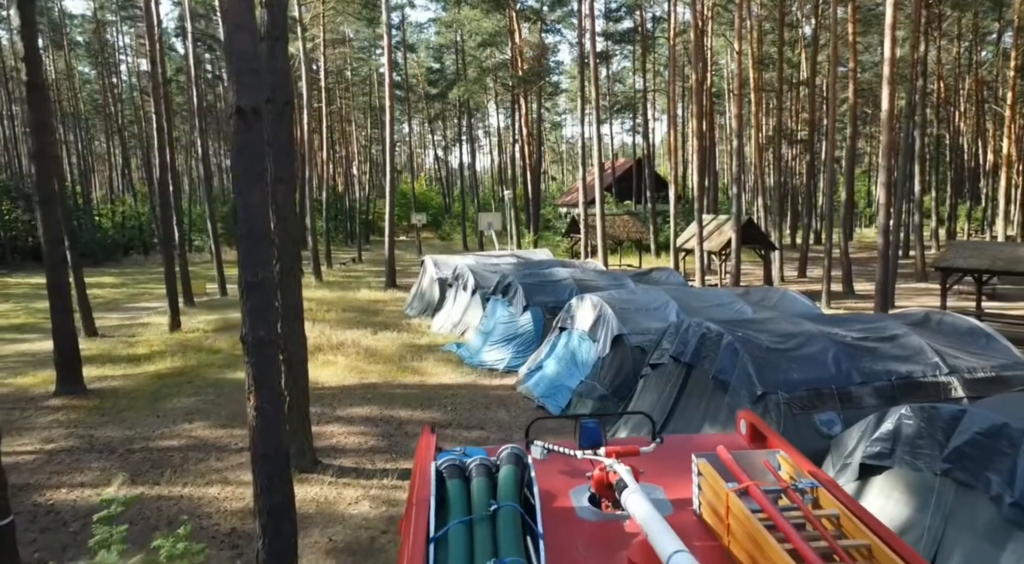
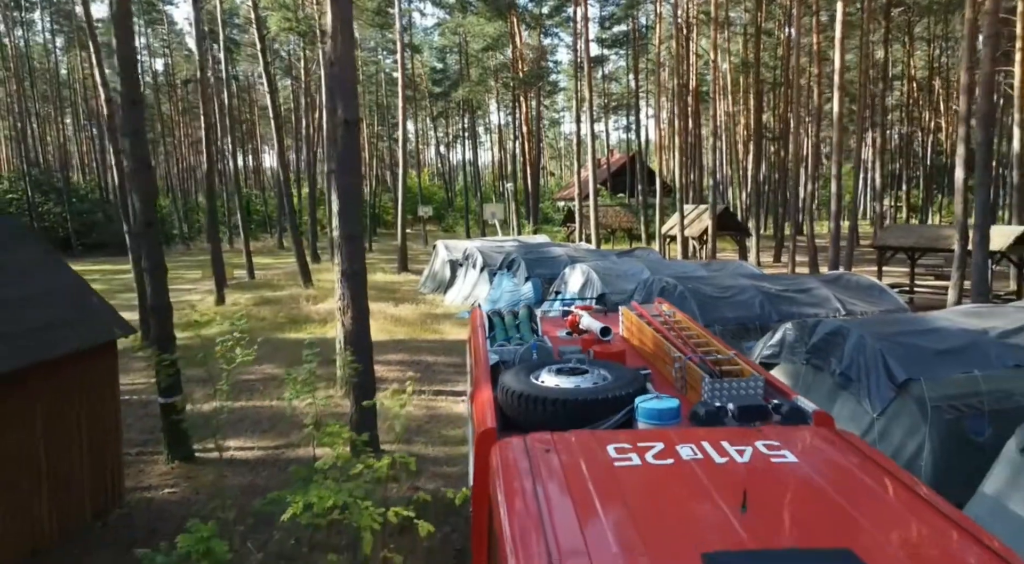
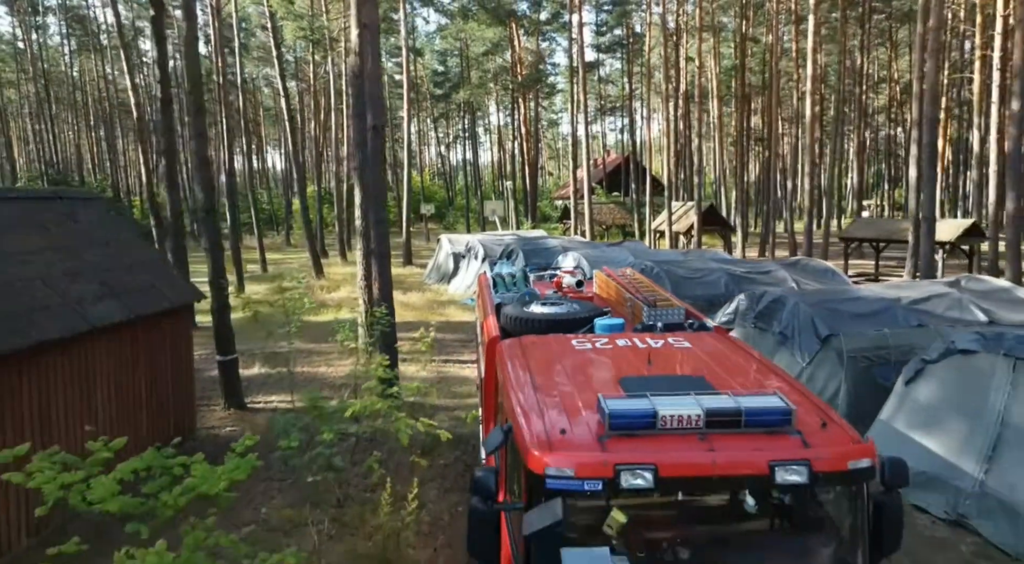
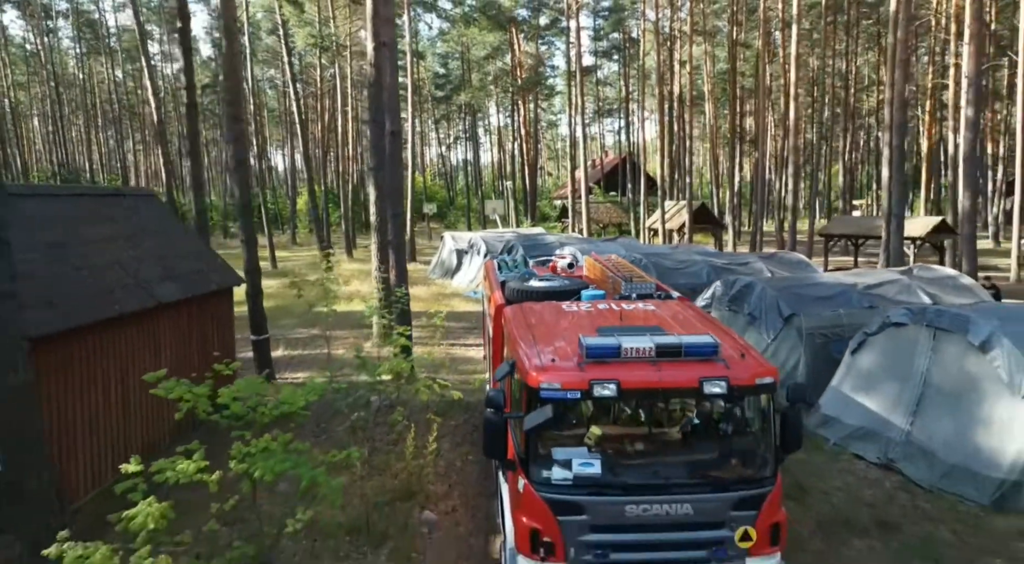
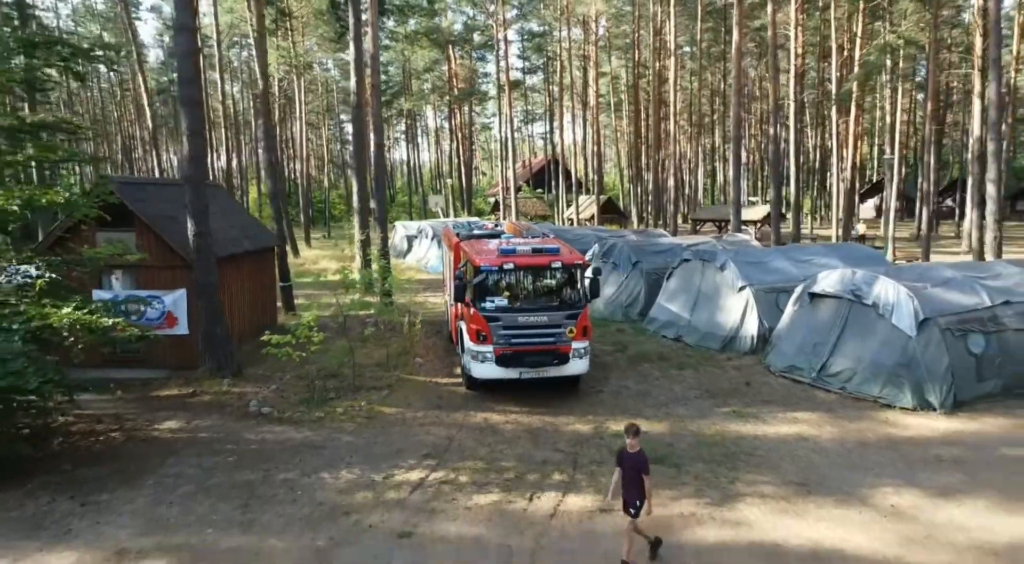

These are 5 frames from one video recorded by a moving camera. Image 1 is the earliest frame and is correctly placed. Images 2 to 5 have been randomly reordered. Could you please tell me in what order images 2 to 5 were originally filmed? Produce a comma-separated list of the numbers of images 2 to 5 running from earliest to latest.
2, 3, 4, 5
